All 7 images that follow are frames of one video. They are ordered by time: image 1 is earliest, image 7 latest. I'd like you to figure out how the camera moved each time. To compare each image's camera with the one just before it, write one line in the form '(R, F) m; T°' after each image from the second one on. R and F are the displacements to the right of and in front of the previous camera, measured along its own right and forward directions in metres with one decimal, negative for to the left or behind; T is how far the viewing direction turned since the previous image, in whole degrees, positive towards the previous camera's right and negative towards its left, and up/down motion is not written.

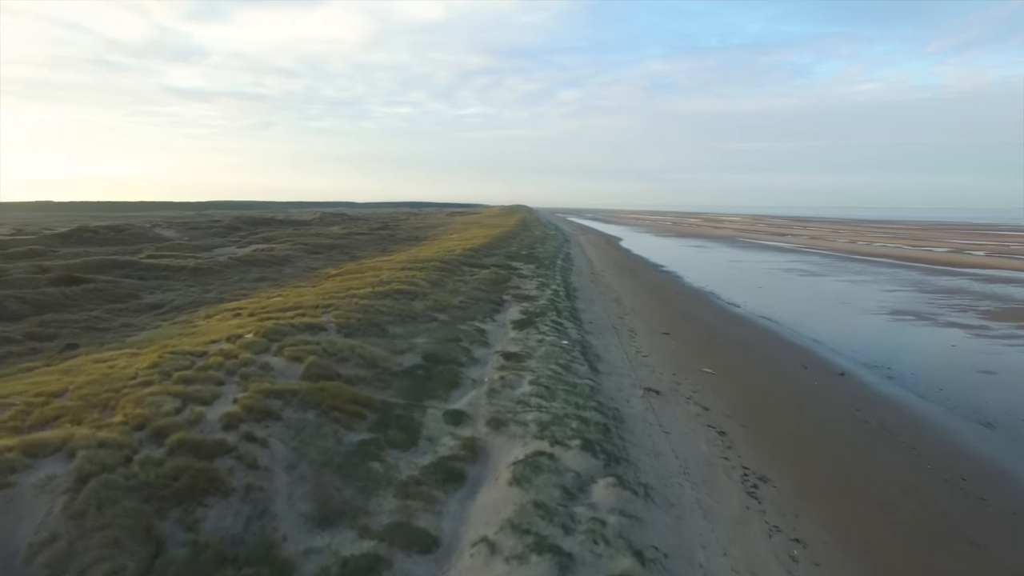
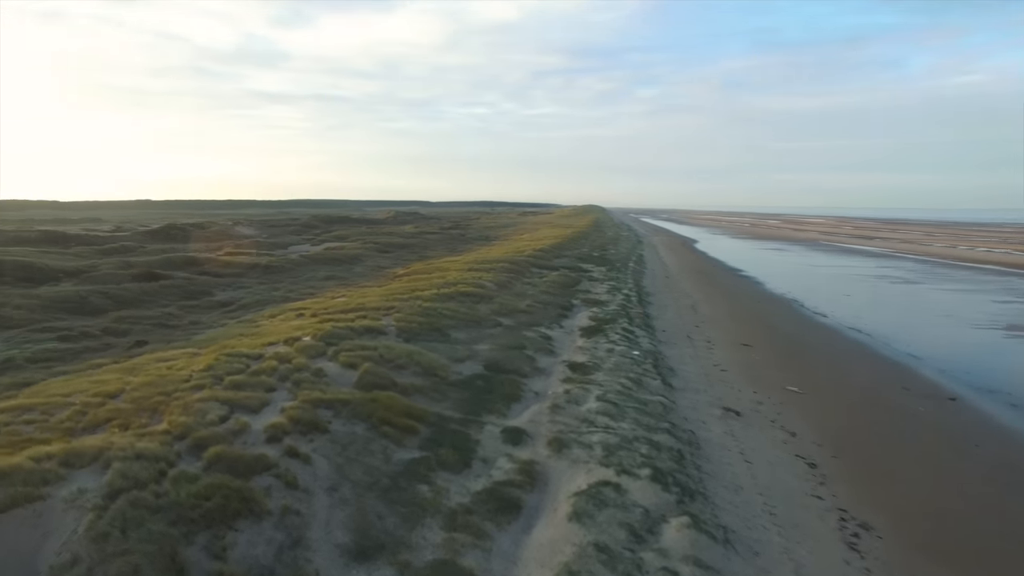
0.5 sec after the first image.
(+0.1, +1.5) m; -6°
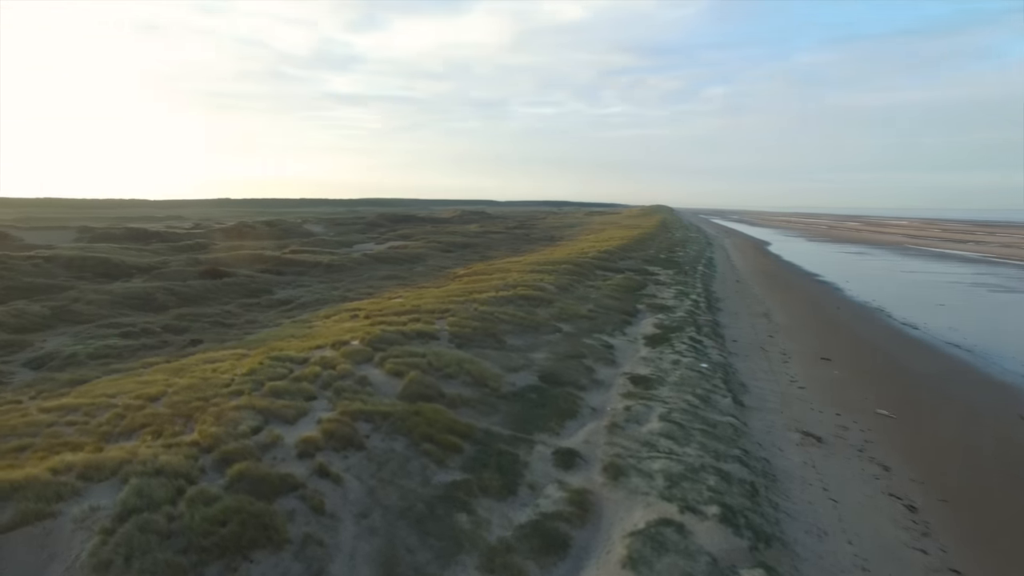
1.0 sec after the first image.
(+0.3, +1.5) m; -5°
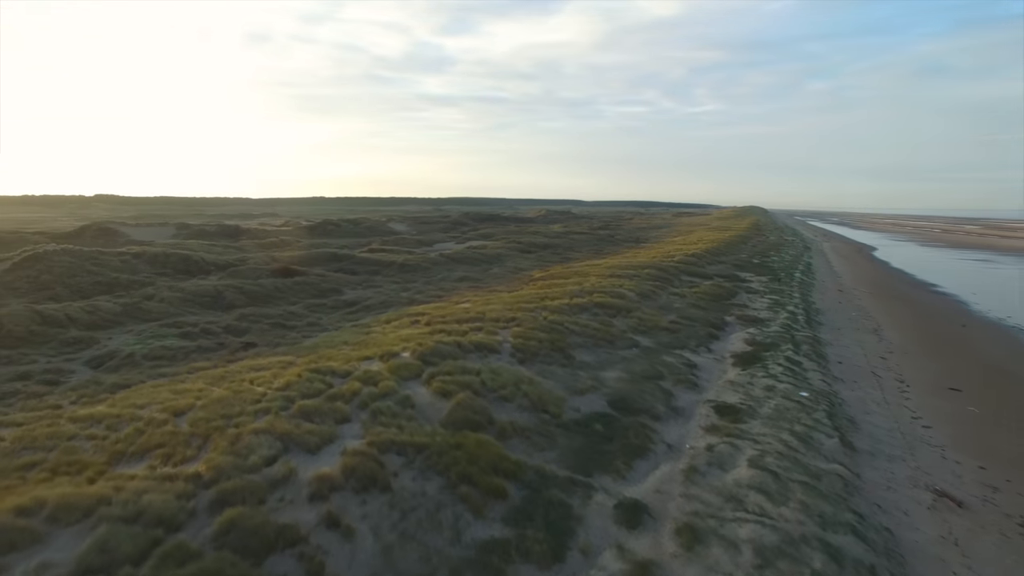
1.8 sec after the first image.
(+0.5, +2.7) m; -7°
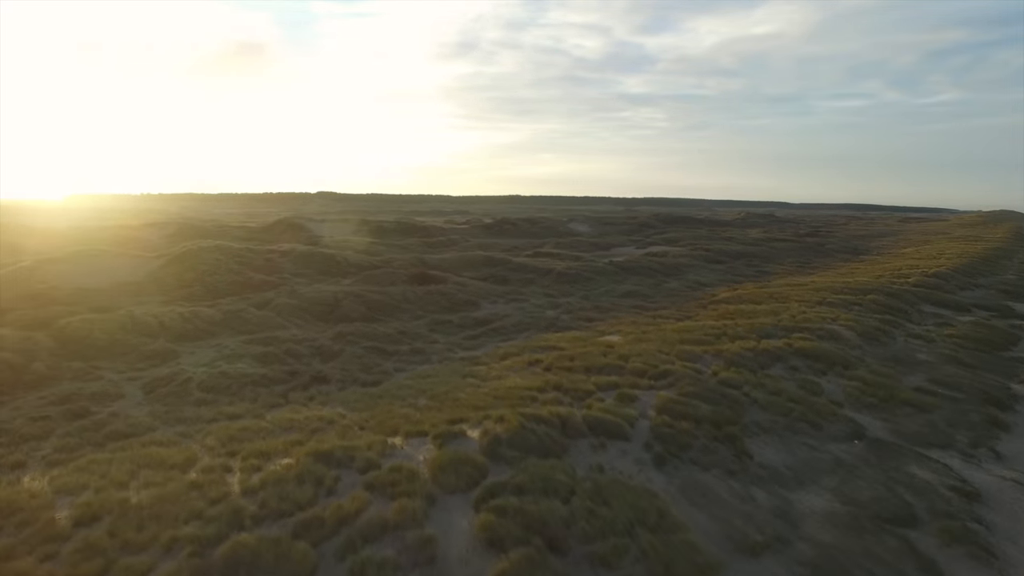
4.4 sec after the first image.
(+1.1, +8.4) m; -16°
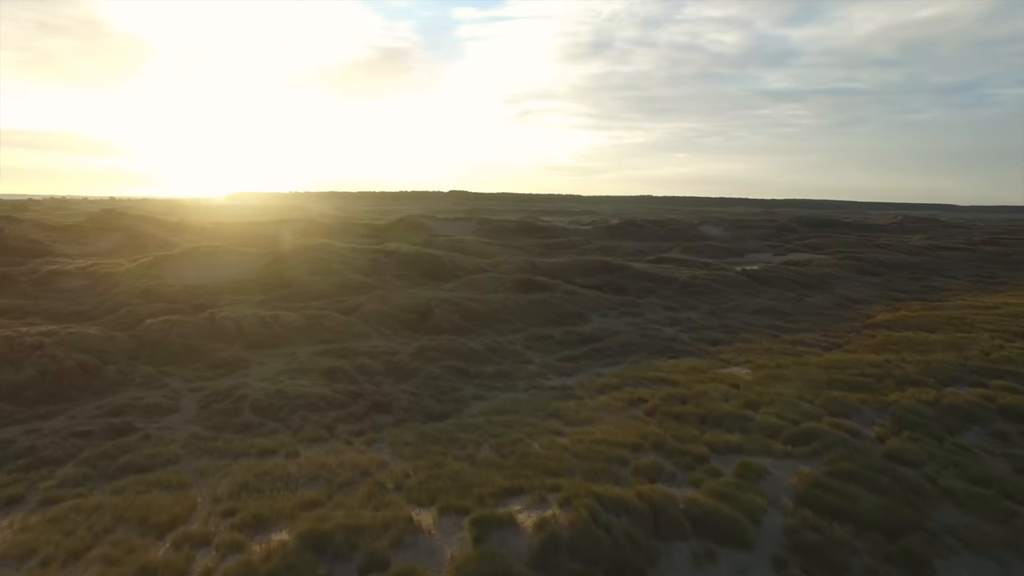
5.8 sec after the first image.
(+0.8, +4.1) m; -11°
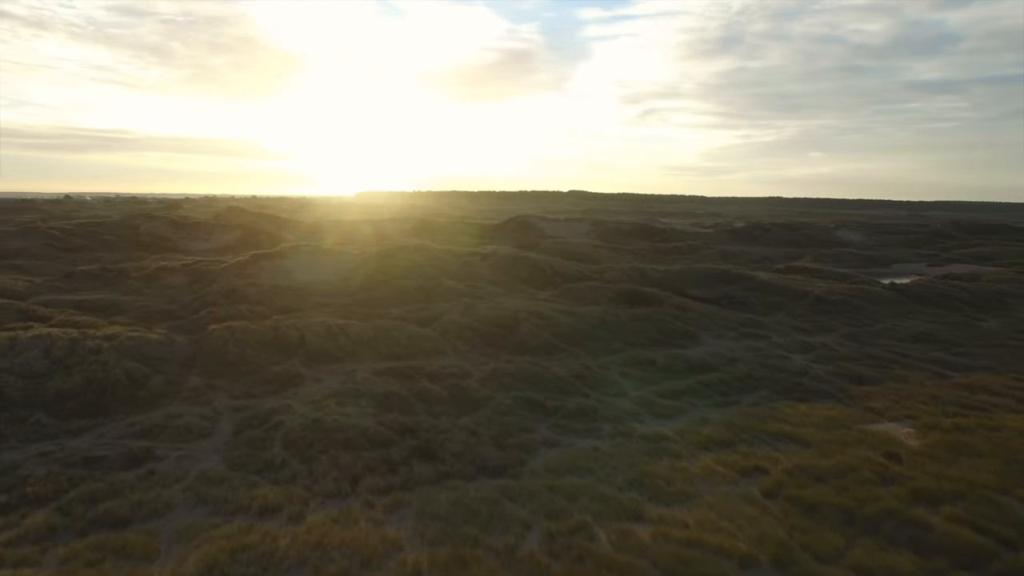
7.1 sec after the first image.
(+0.8, +4.0) m; -10°
